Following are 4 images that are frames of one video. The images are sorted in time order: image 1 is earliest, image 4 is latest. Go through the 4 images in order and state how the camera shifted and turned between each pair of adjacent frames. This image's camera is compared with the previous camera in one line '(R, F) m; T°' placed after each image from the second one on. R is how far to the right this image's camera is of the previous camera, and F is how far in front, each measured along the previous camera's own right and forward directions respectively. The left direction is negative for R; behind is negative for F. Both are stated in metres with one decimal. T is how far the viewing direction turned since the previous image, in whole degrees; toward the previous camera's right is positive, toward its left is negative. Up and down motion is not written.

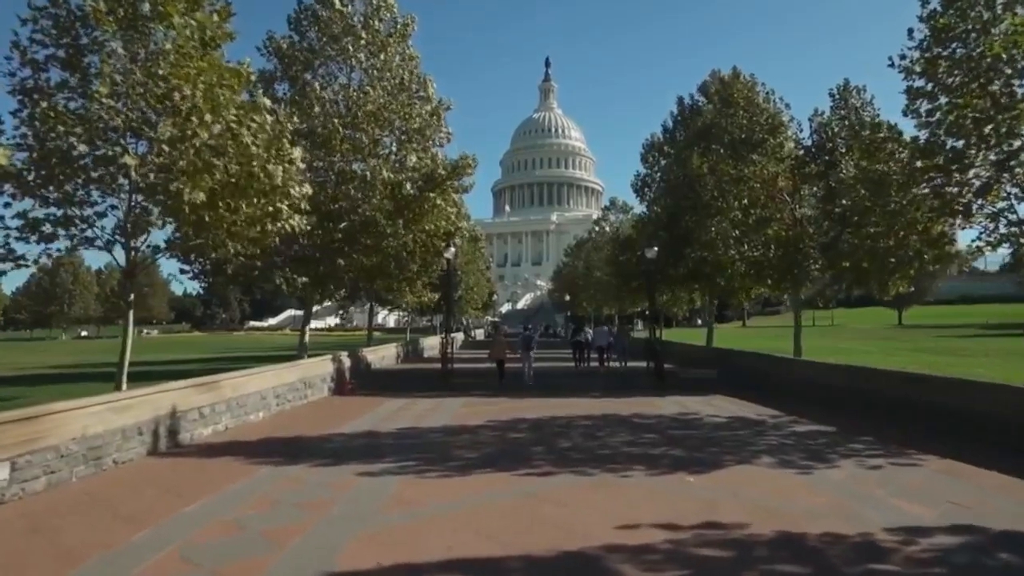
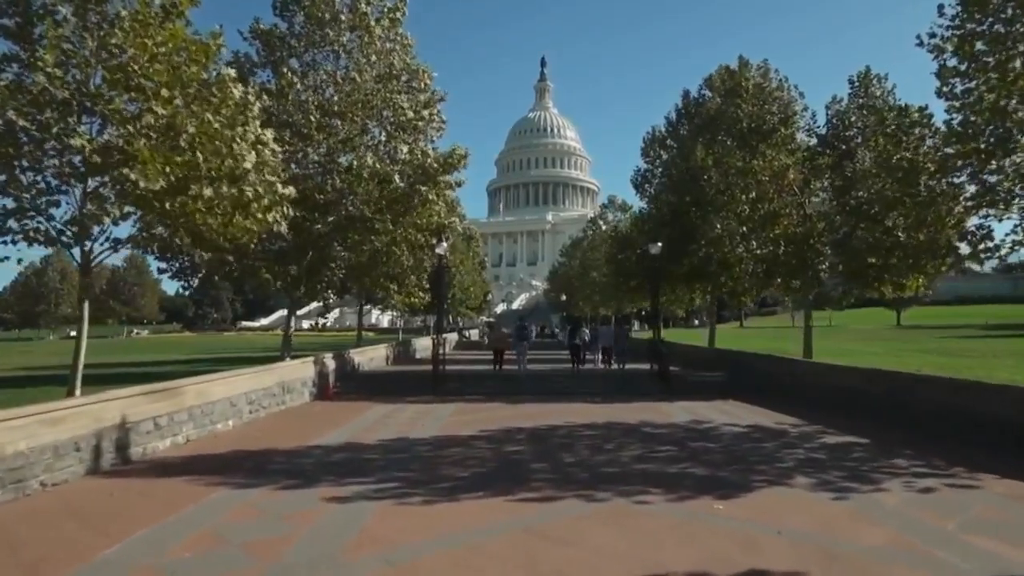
(0.0, +1.5) m; 0°
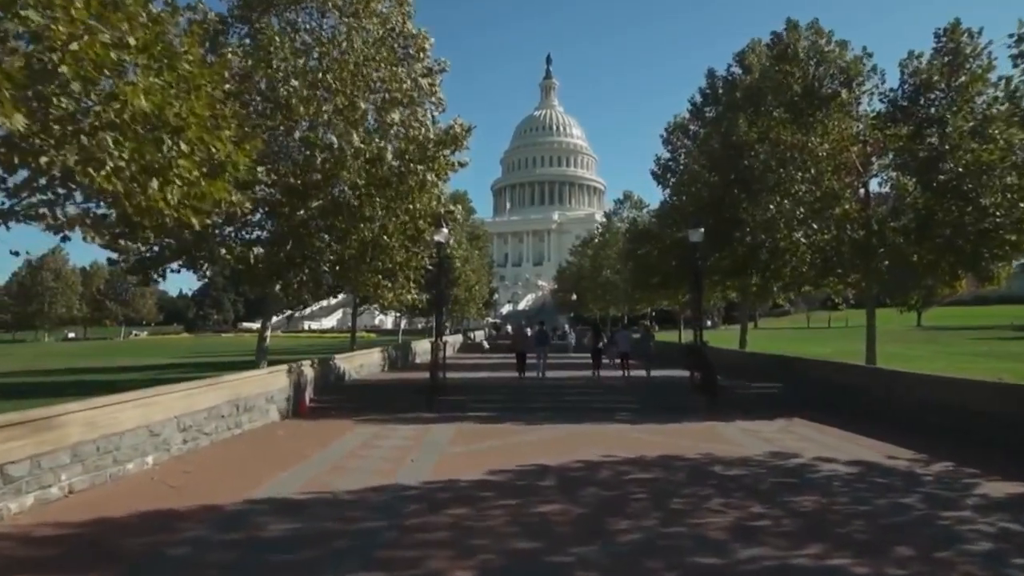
(-0.2, +4.0) m; 0°
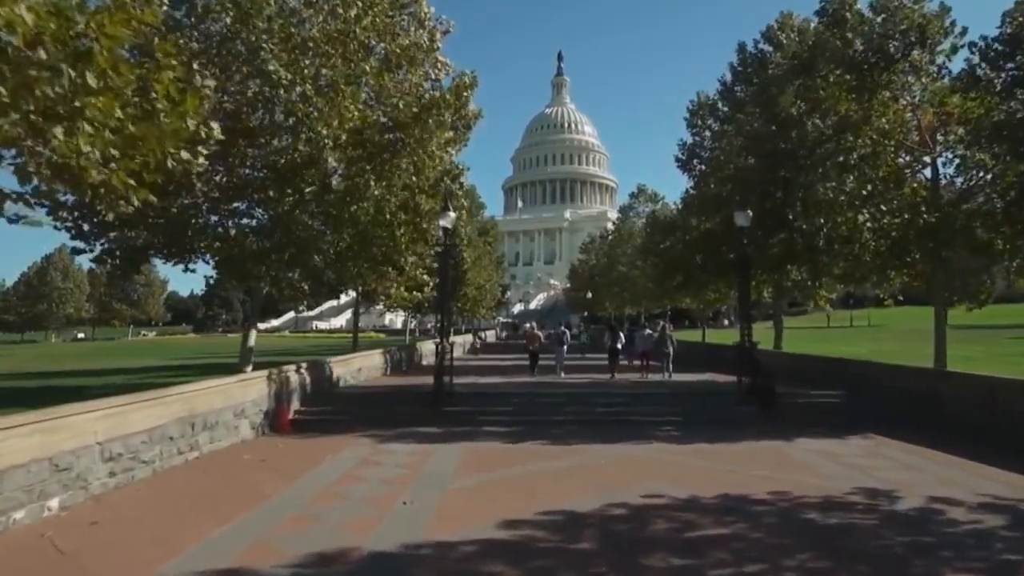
(-0.1, +2.8) m; -1°
